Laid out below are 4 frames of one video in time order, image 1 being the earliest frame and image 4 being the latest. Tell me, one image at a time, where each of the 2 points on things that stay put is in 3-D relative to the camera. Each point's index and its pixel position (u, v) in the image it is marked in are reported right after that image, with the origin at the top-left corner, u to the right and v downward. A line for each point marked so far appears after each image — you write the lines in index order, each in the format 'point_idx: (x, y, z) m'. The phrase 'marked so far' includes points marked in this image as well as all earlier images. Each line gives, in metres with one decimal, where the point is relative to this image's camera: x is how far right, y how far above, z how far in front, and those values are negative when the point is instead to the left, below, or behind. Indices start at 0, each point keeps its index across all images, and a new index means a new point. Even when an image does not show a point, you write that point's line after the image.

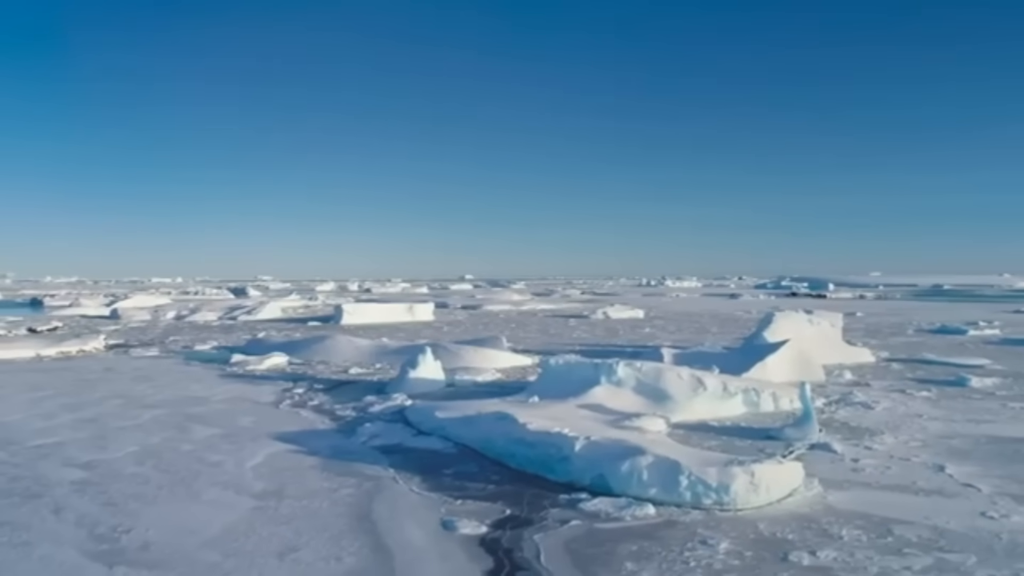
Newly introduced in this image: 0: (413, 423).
0: (-1.2, -1.6, +9.0) m
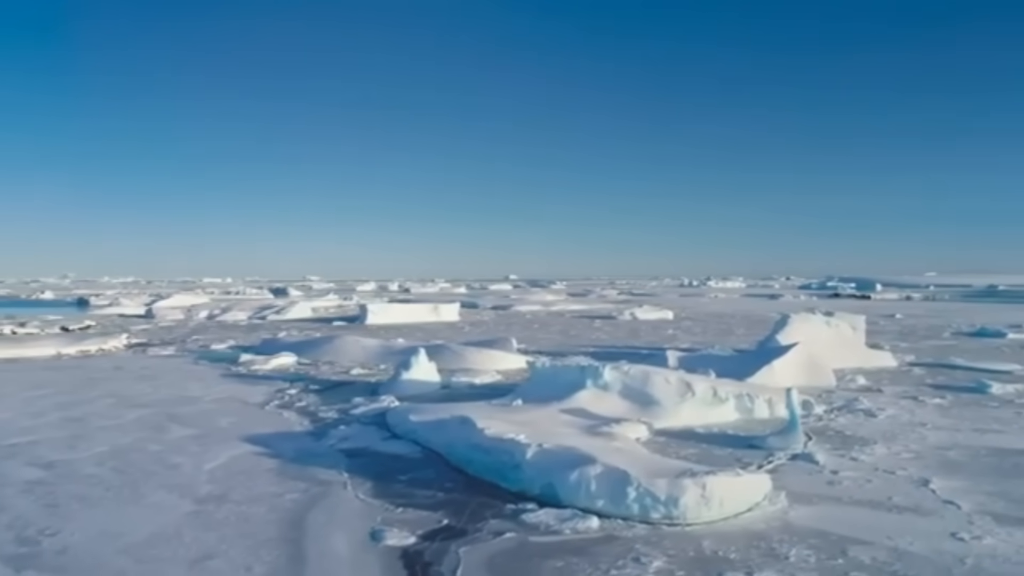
0: (-1.5, -1.6, +8.8) m
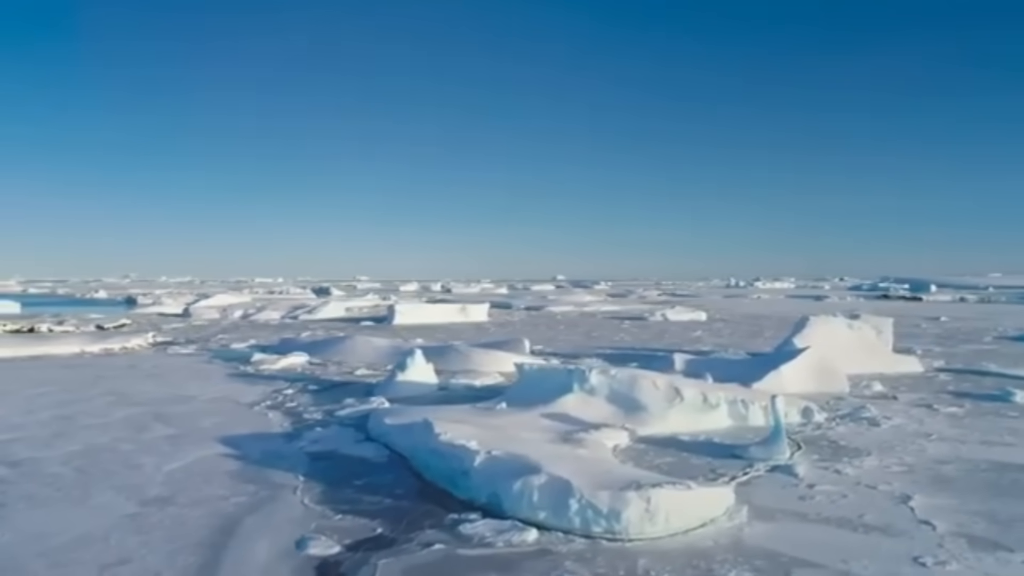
0: (-1.7, -1.6, +8.7) m
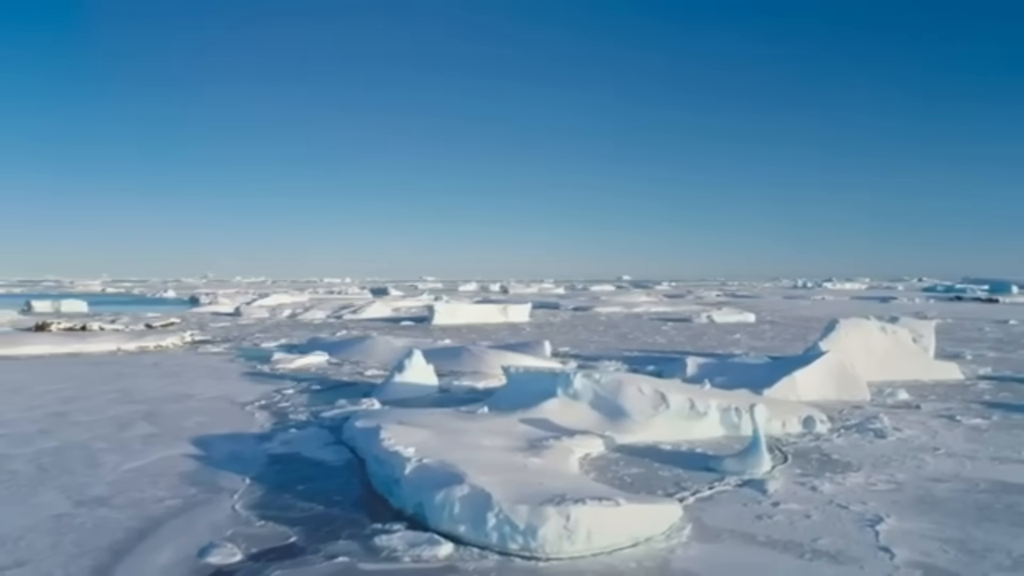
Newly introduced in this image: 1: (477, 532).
0: (-2.0, -1.6, +8.5) m
1: (-0.2, -1.6, +5.0) m
